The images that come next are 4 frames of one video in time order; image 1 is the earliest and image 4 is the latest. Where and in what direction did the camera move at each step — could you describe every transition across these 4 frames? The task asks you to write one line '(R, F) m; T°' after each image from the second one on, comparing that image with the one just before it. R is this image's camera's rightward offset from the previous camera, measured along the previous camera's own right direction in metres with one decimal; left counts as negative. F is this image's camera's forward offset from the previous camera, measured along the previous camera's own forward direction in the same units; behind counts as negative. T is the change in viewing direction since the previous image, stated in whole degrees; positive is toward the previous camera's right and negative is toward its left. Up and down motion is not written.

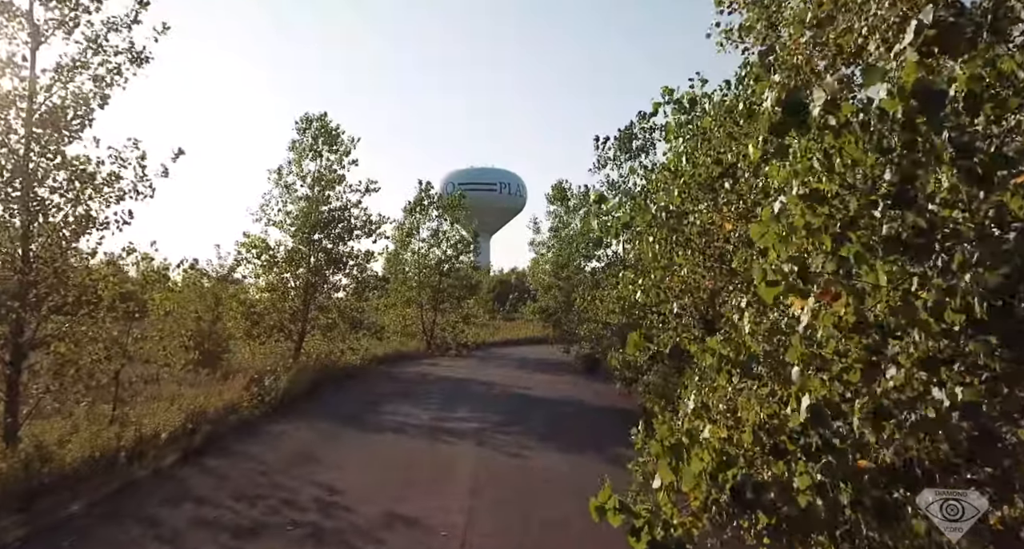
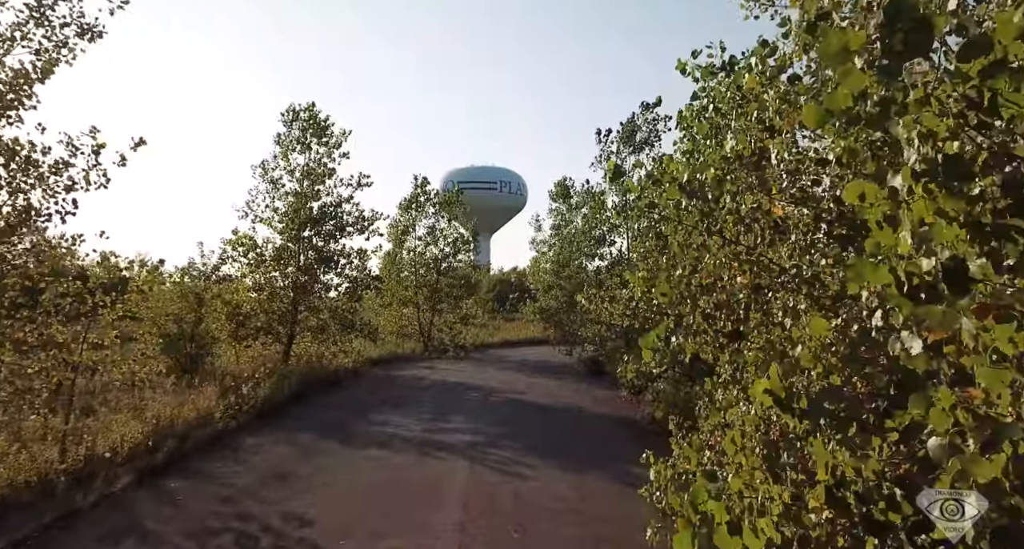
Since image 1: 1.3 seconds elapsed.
(0.0, +1.0) m; 0°
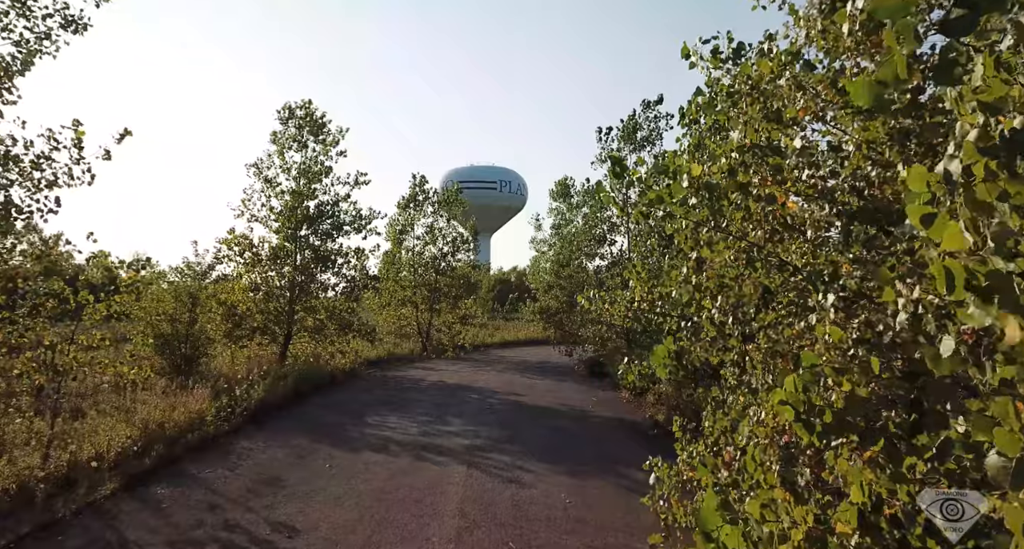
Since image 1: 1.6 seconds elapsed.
(0.0, +0.3) m; 0°
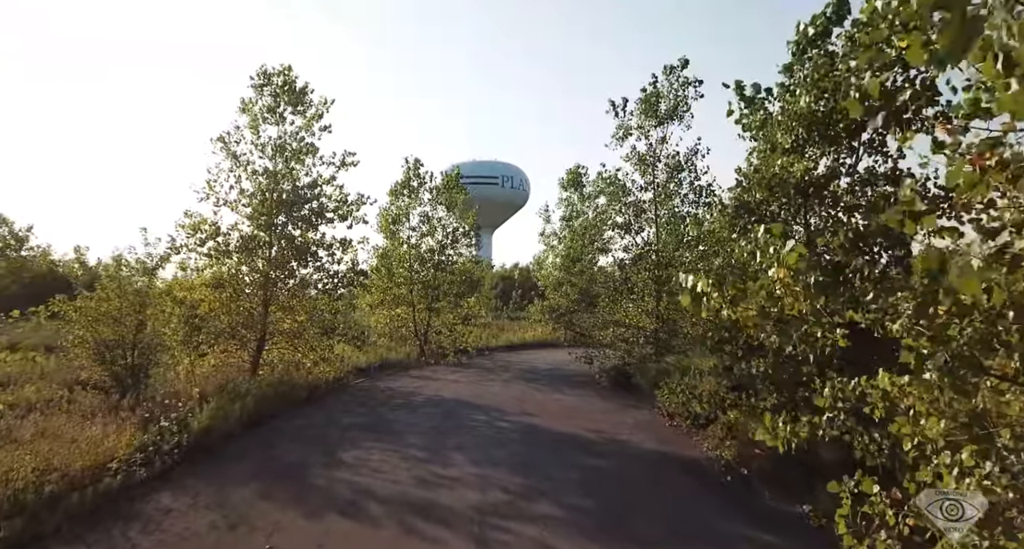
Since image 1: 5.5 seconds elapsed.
(-0.3, +2.9) m; 0°
